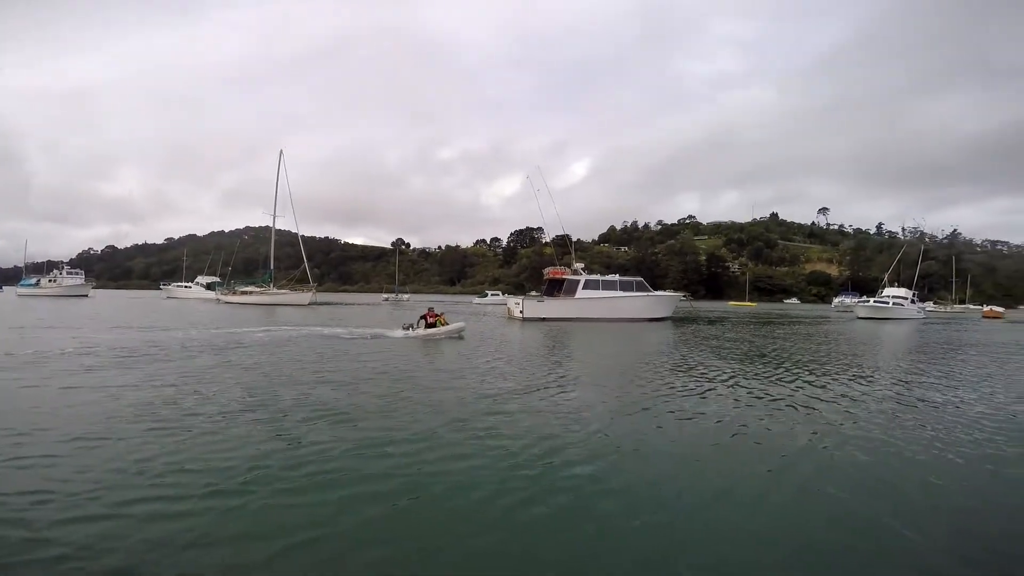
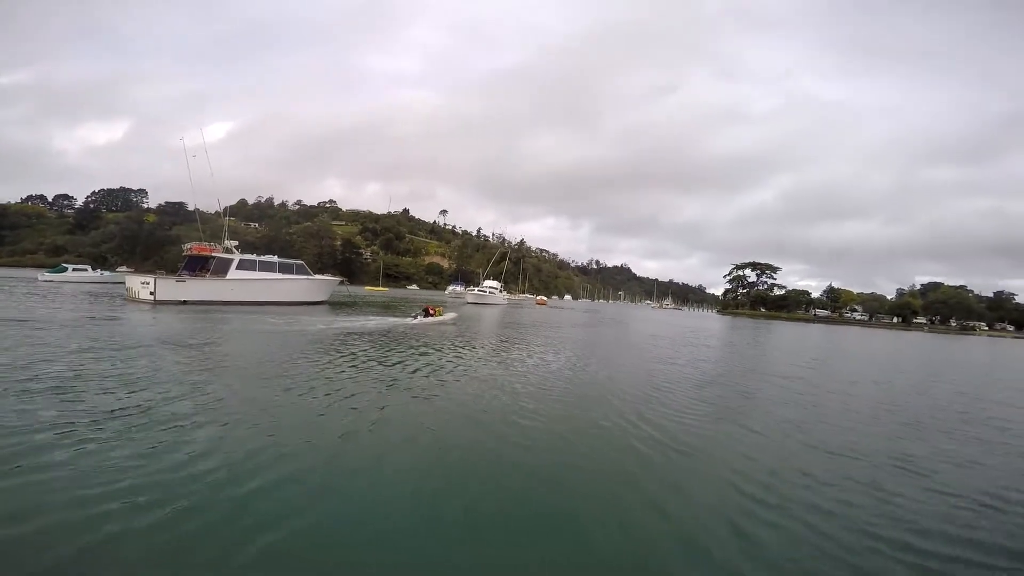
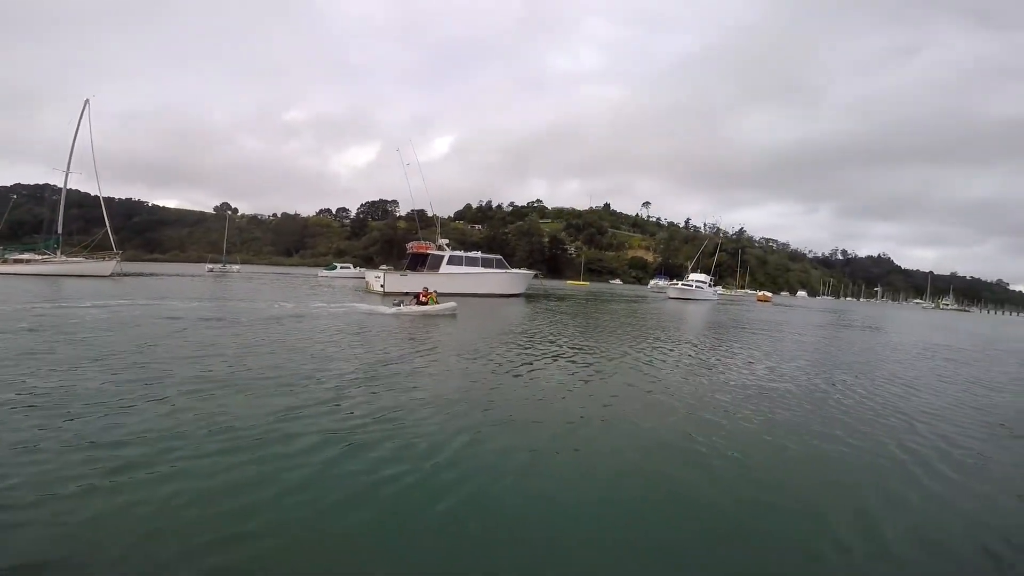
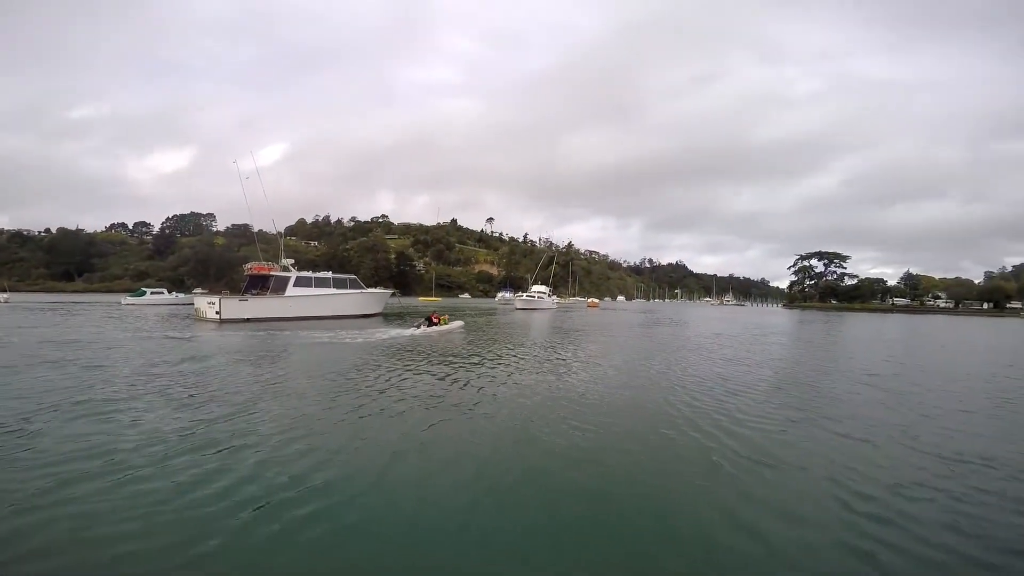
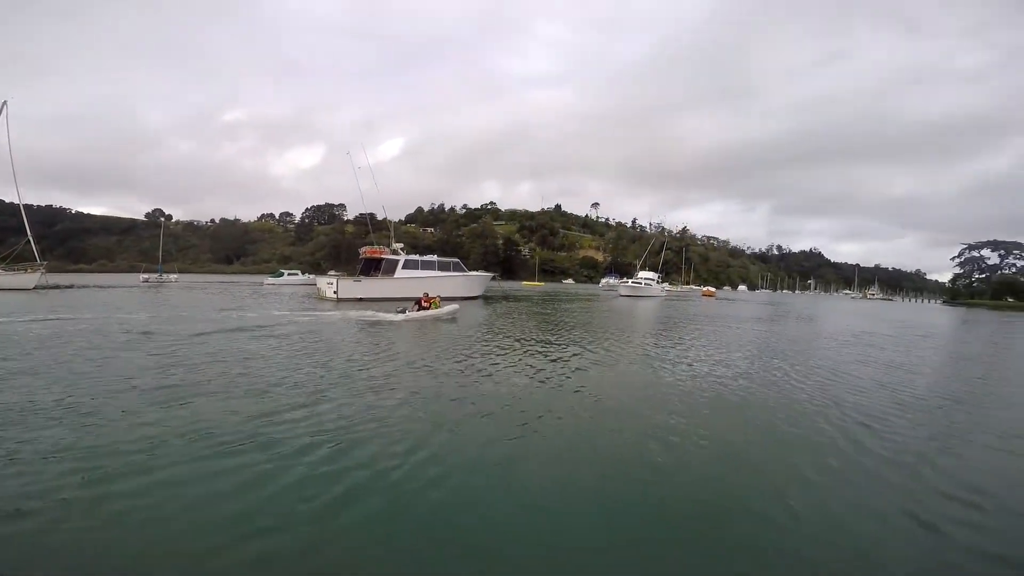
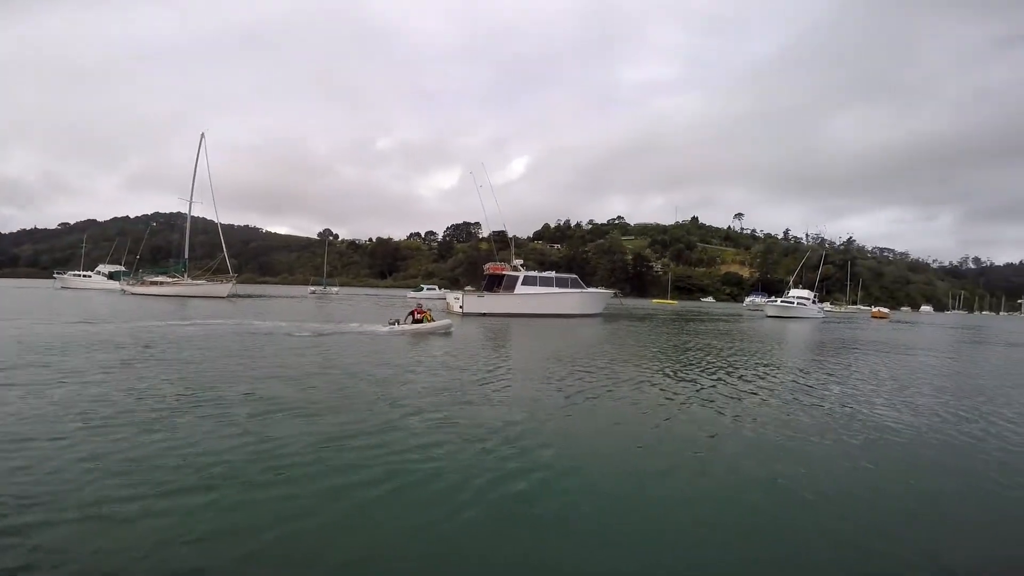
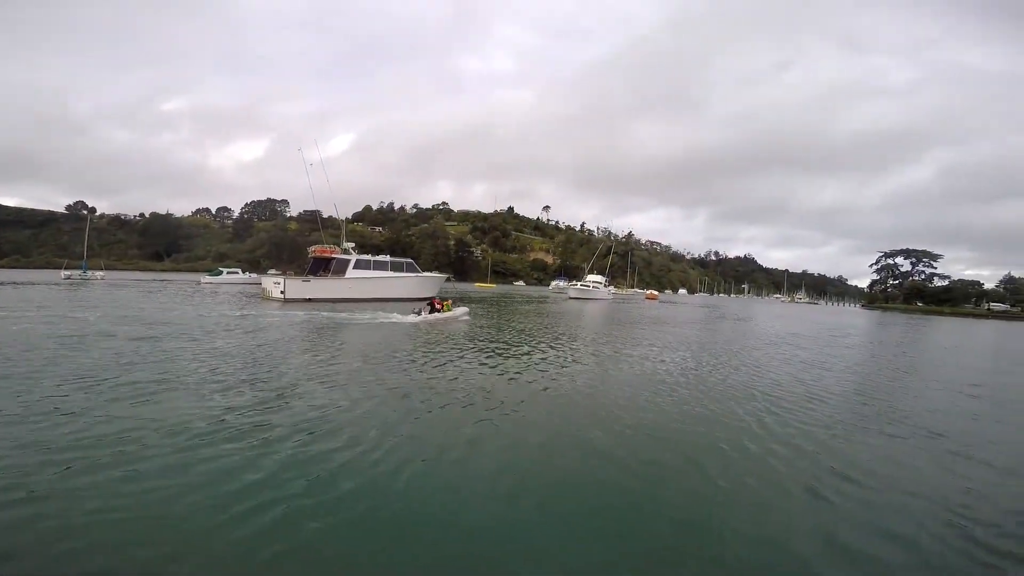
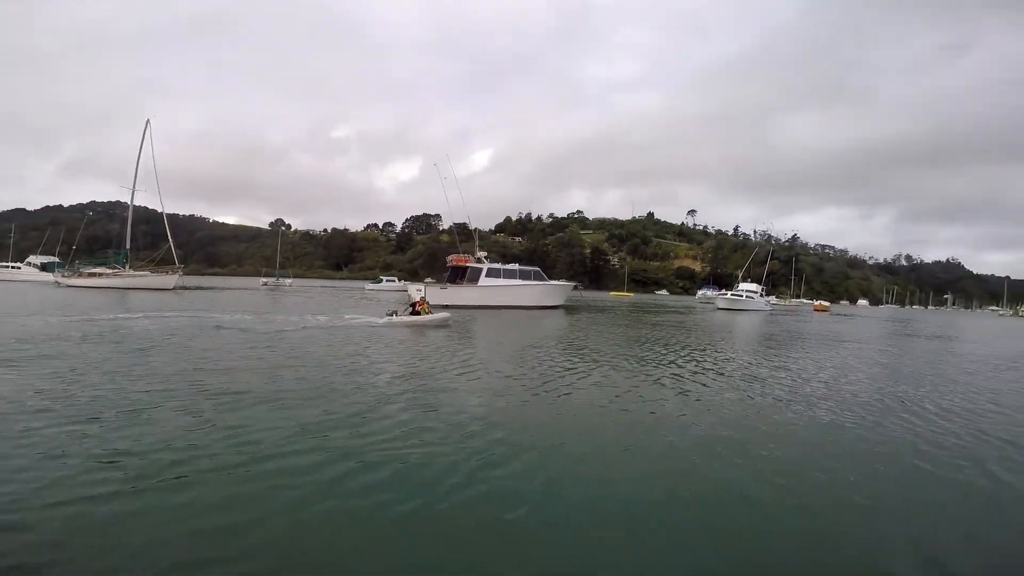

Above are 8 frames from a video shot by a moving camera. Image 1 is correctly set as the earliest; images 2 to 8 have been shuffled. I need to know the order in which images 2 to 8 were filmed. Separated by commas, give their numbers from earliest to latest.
6, 8, 3, 5, 7, 4, 2
